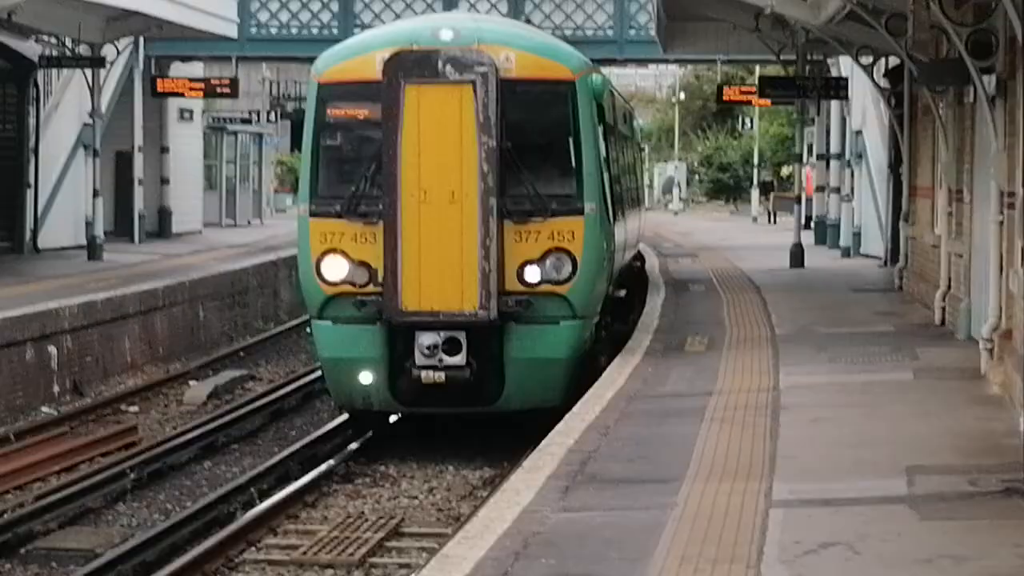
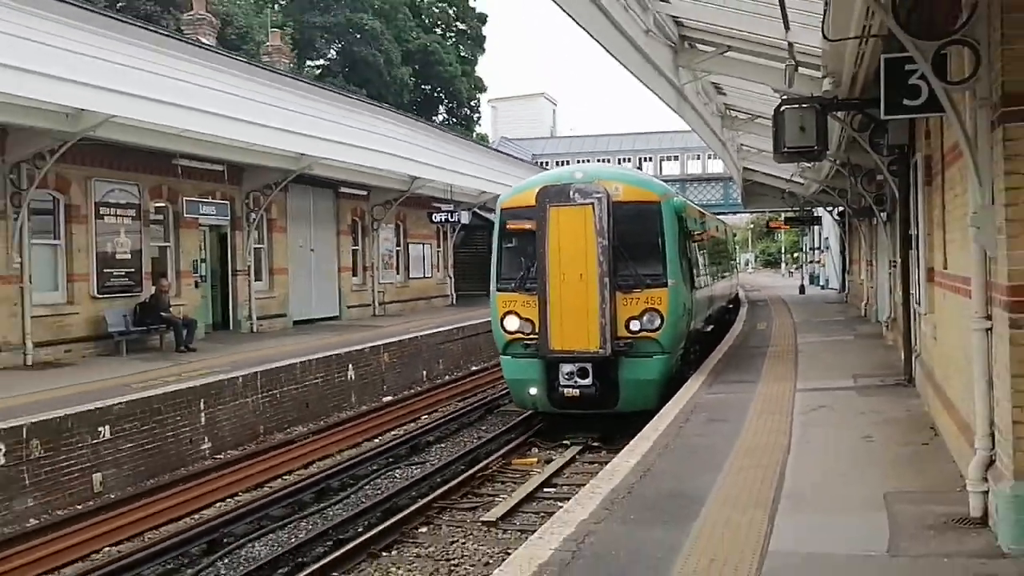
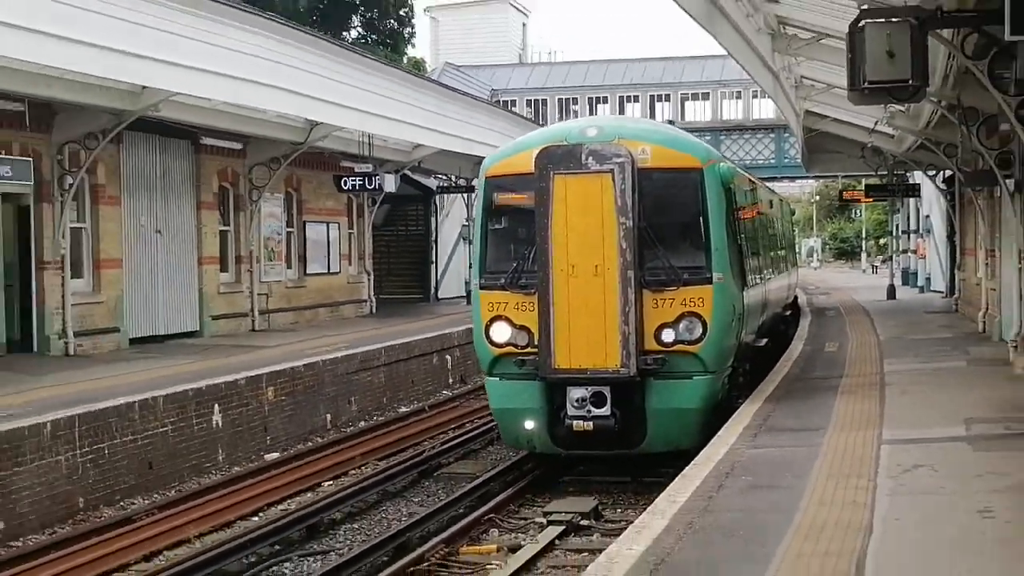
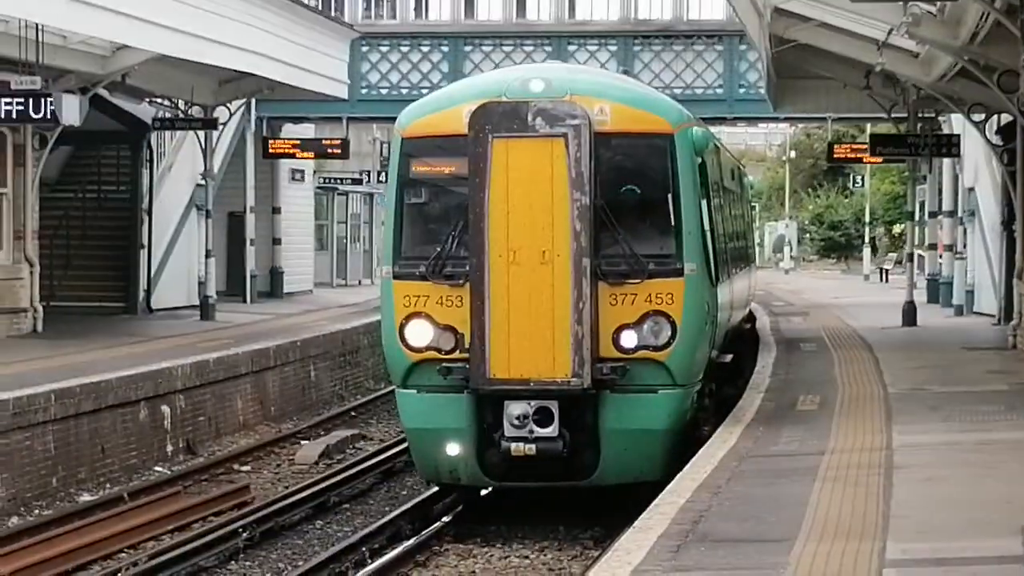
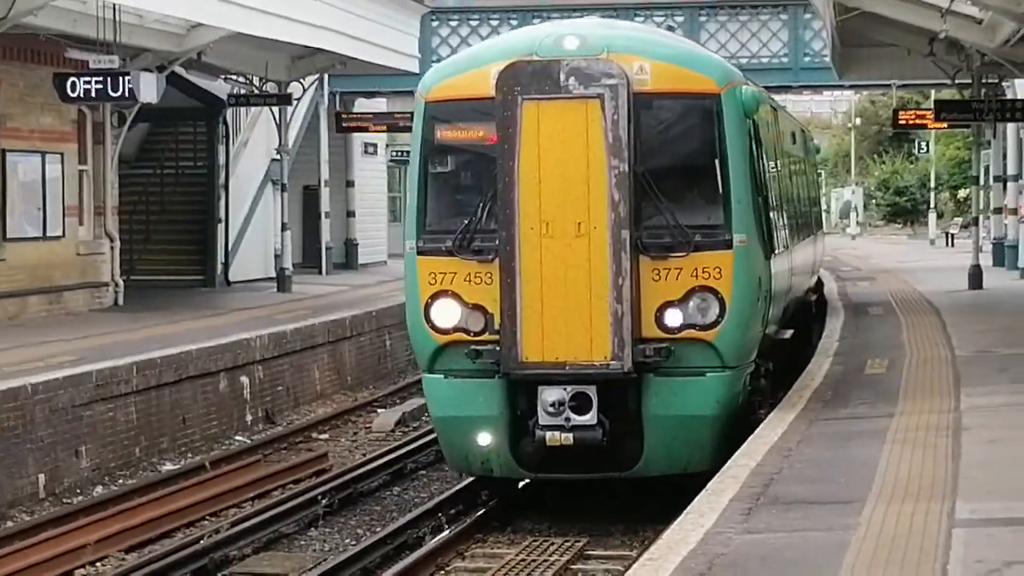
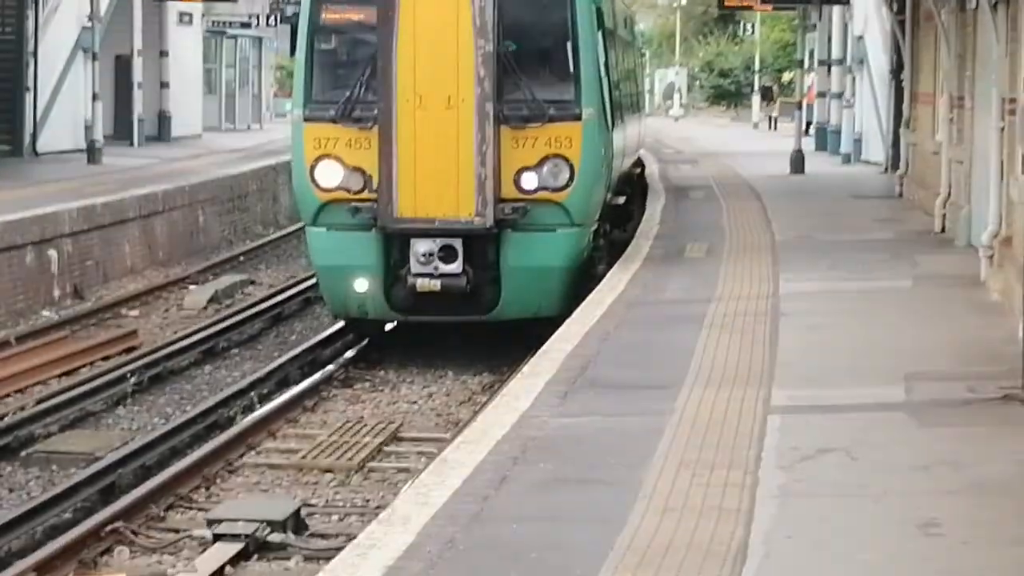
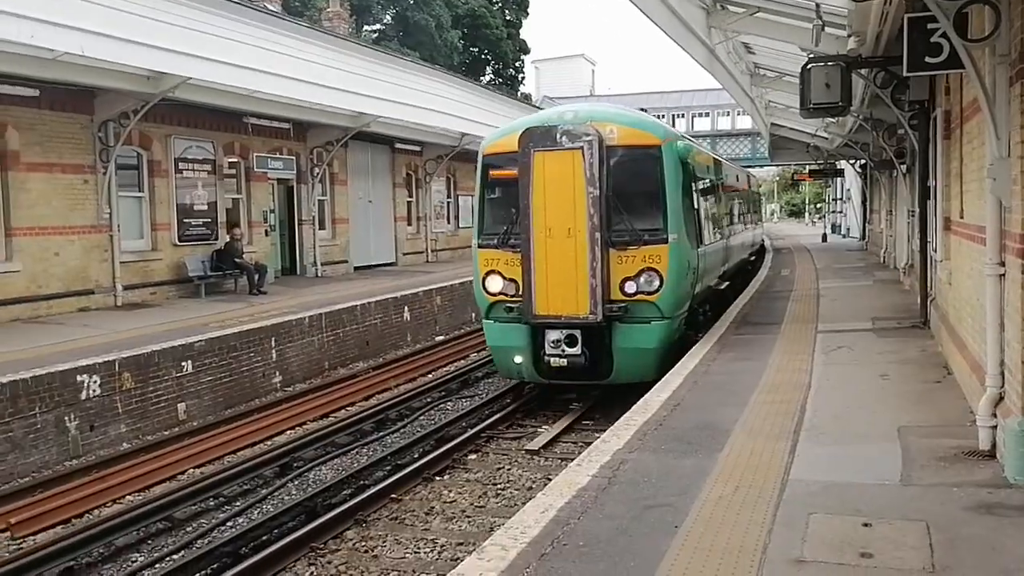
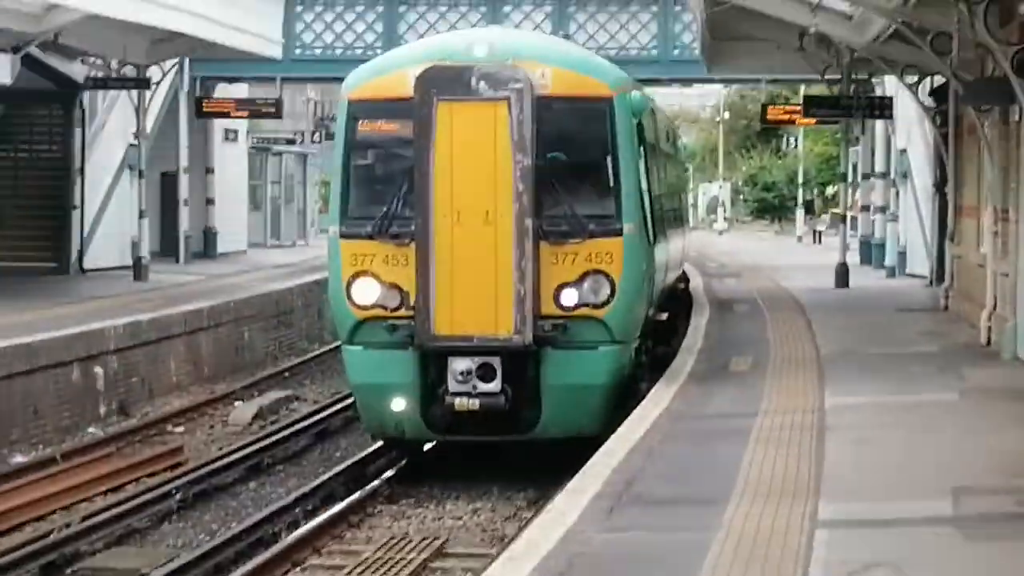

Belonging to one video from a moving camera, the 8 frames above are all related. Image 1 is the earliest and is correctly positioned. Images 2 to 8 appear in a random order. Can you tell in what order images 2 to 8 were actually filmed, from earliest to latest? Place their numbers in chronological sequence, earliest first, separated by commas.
6, 8, 4, 5, 3, 2, 7
